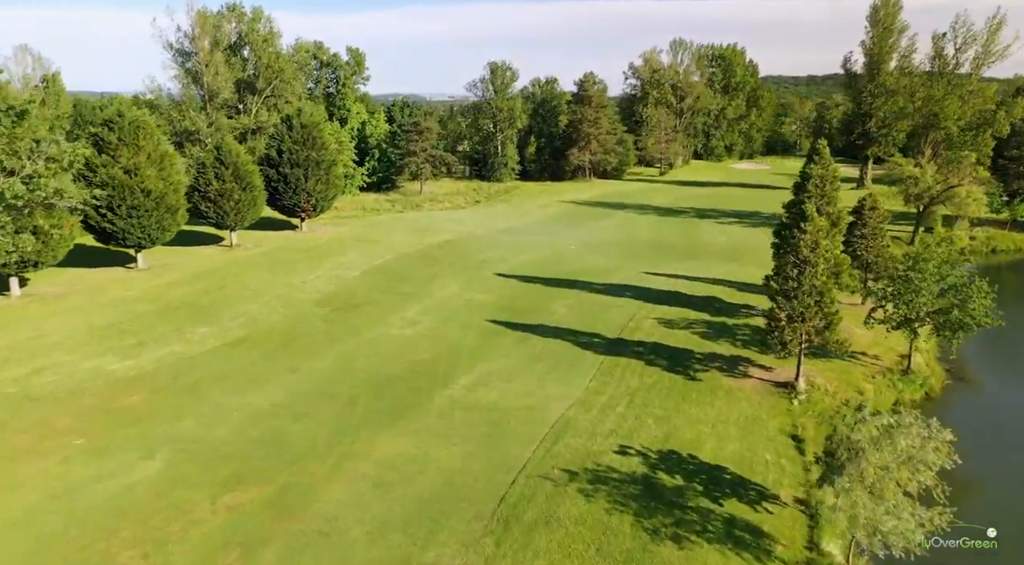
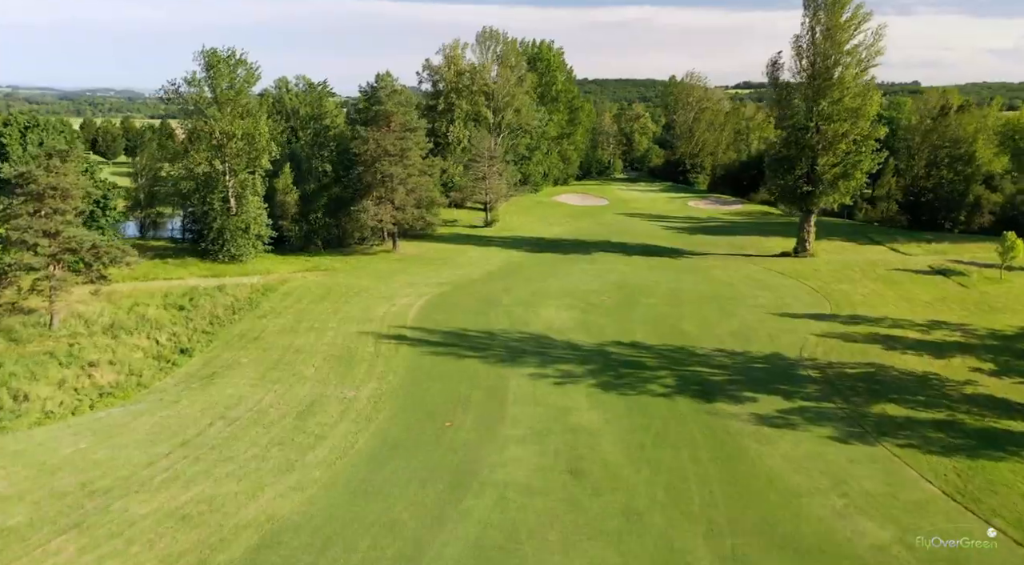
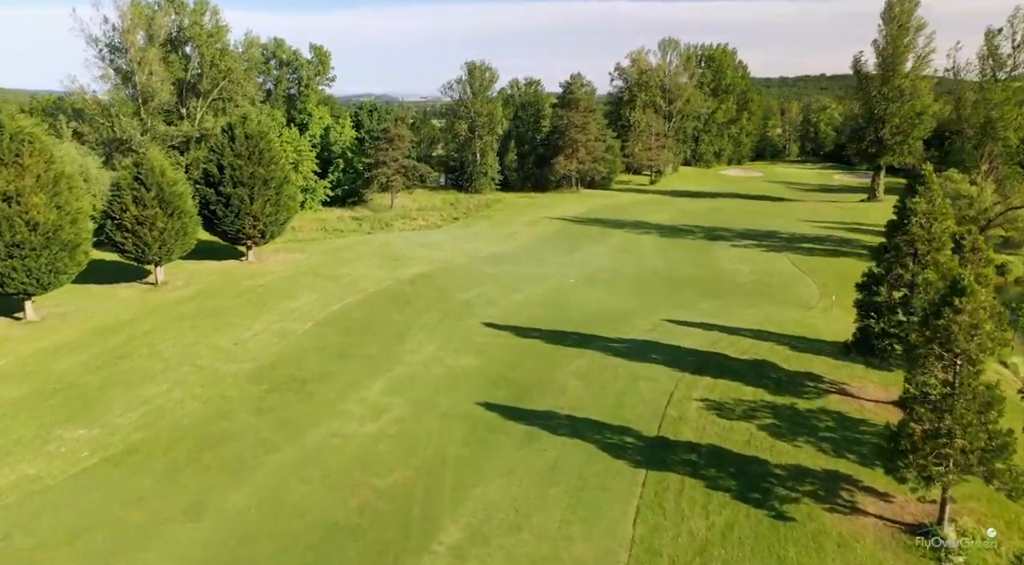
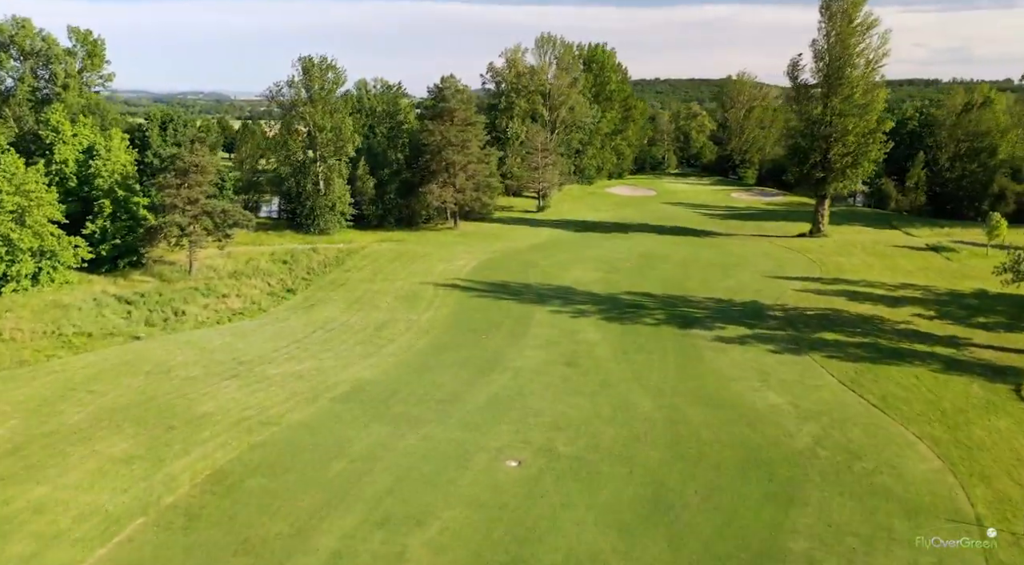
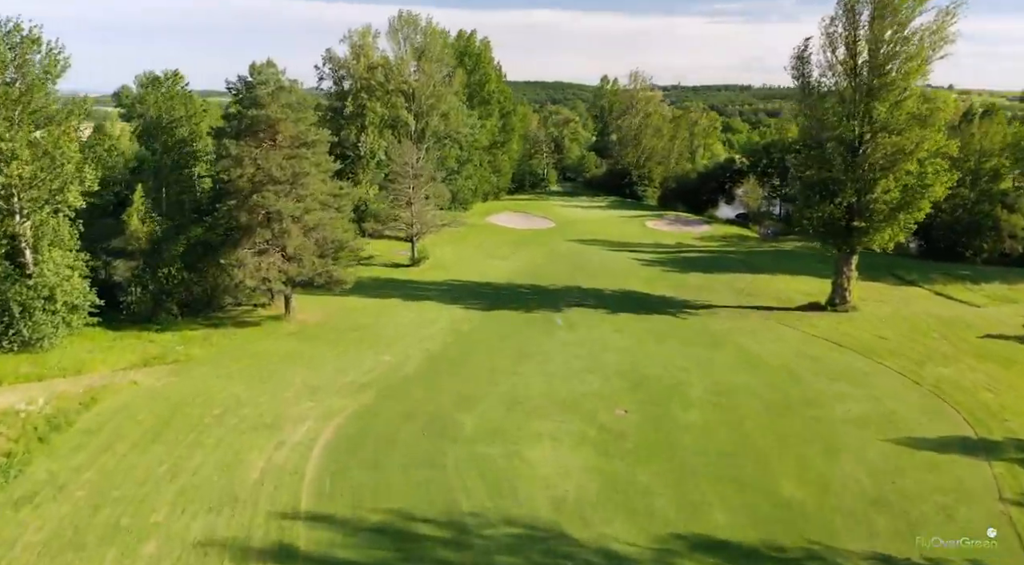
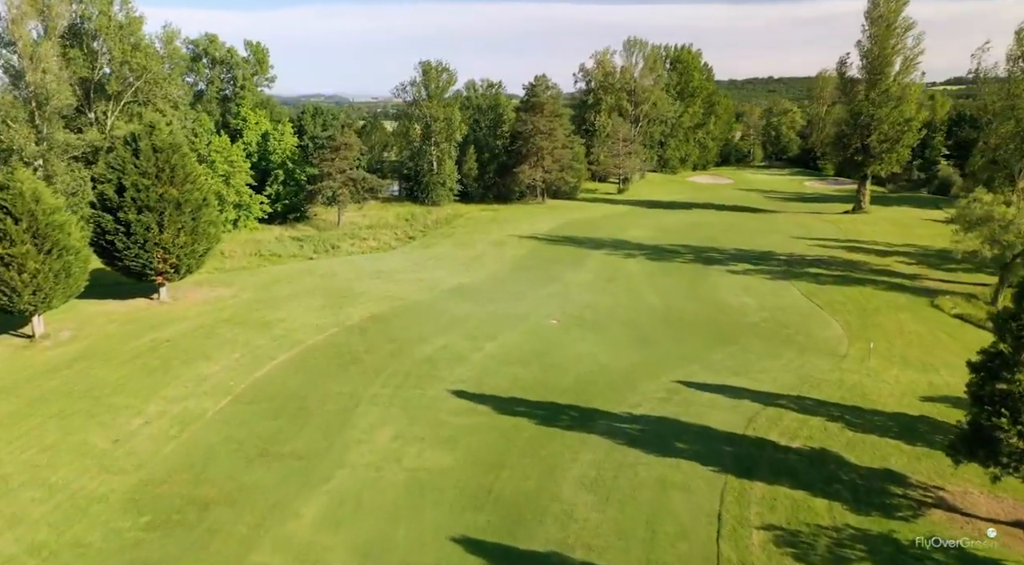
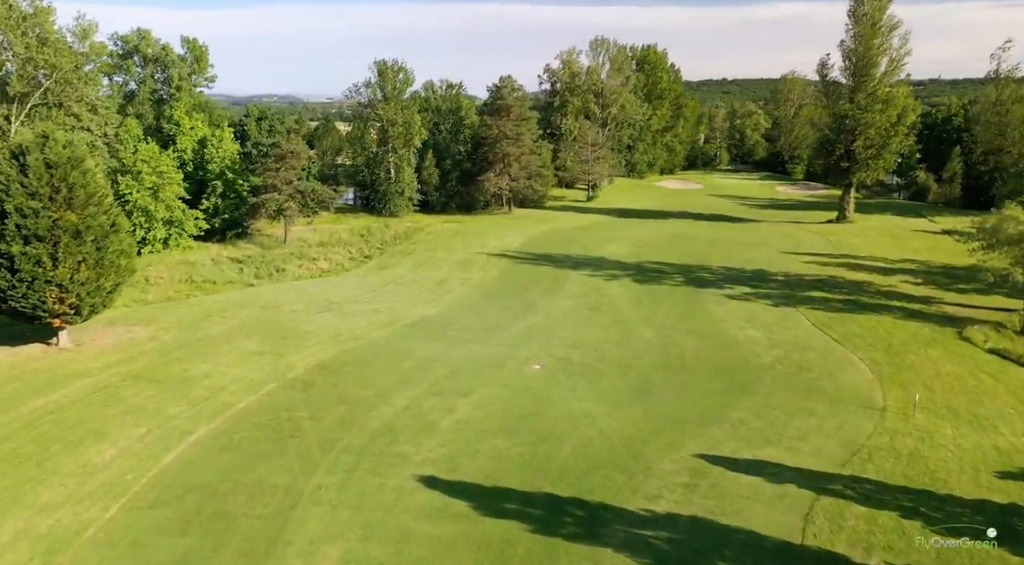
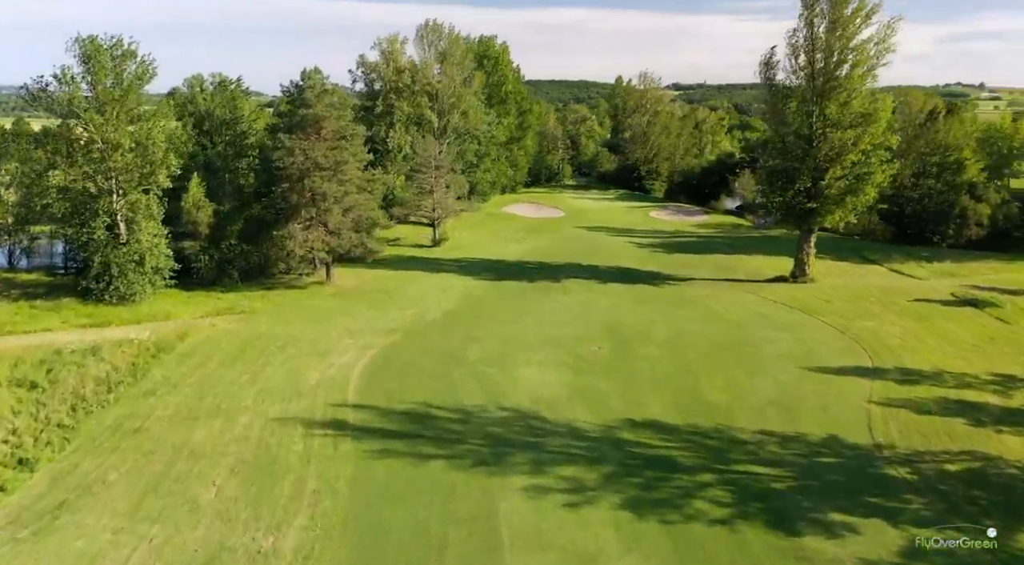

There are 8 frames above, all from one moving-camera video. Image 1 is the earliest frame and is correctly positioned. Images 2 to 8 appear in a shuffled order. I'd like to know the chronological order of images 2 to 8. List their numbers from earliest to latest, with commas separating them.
3, 6, 7, 4, 2, 8, 5
